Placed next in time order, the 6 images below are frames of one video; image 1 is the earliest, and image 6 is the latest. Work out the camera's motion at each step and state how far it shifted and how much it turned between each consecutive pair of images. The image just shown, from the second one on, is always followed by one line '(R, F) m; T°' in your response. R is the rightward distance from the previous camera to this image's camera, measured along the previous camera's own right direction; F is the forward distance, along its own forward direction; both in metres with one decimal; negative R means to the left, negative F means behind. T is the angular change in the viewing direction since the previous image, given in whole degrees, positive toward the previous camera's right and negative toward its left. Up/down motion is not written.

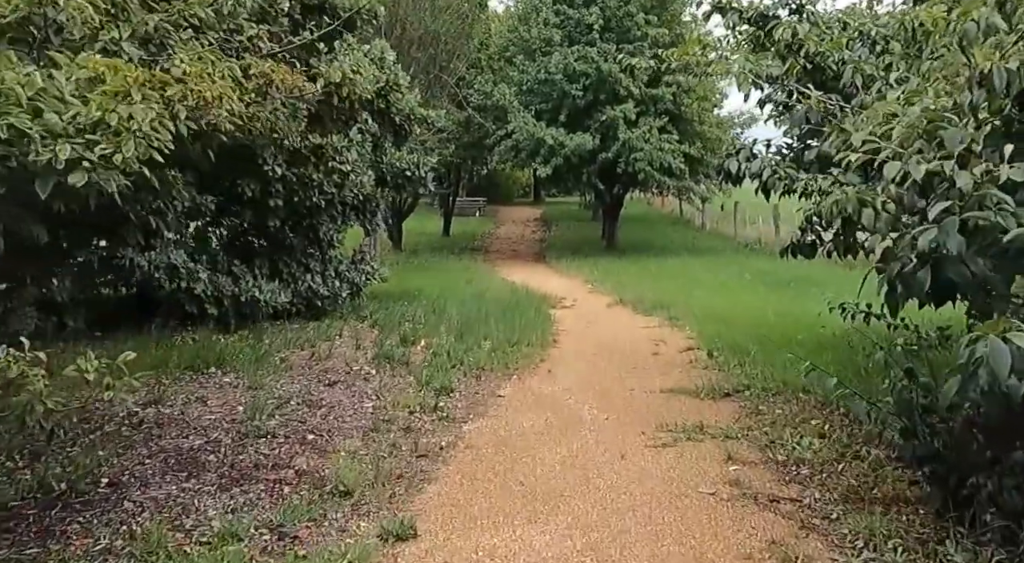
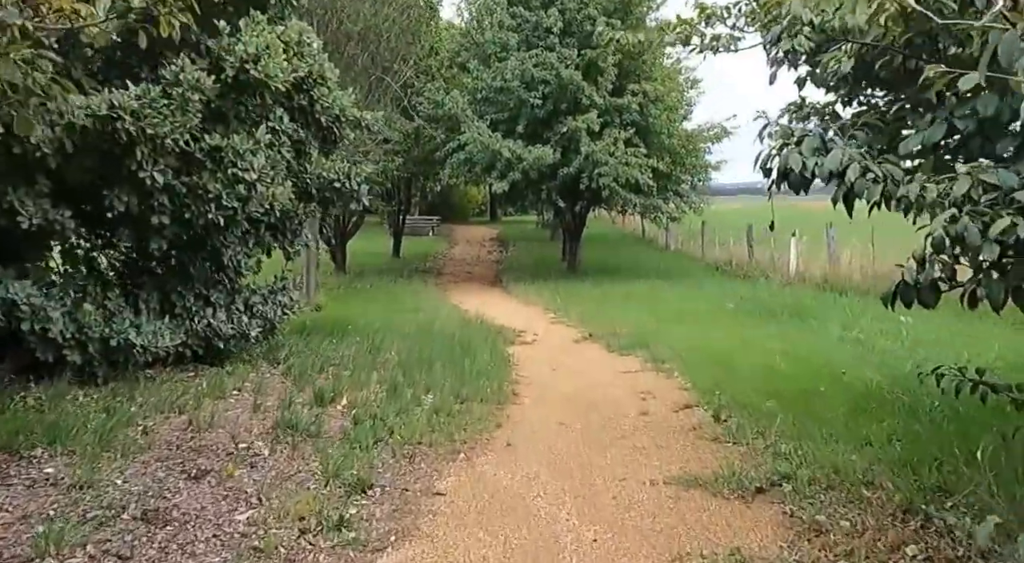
(+0.1, +2.2) m; +2°
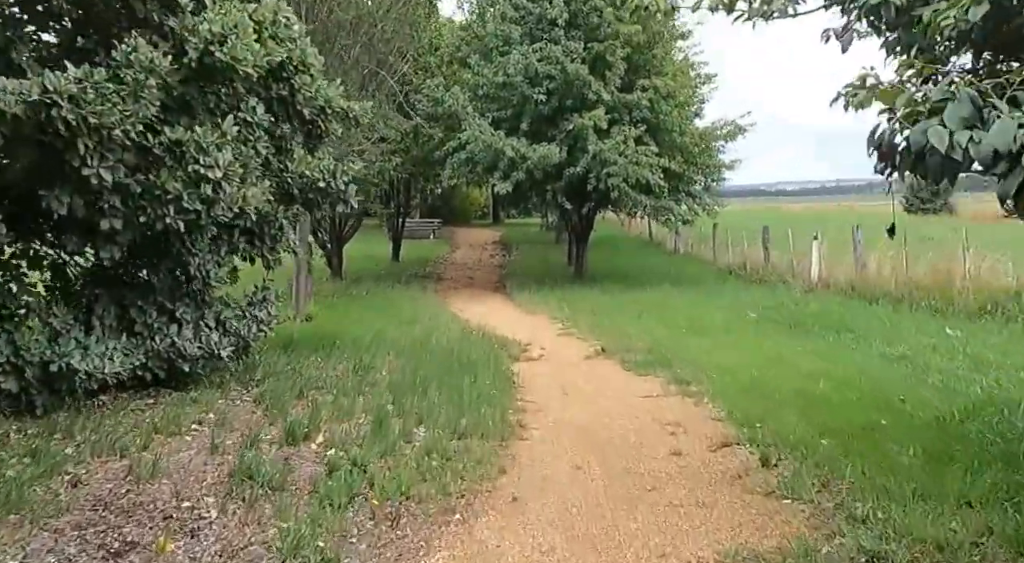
(0.0, +1.2) m; 0°
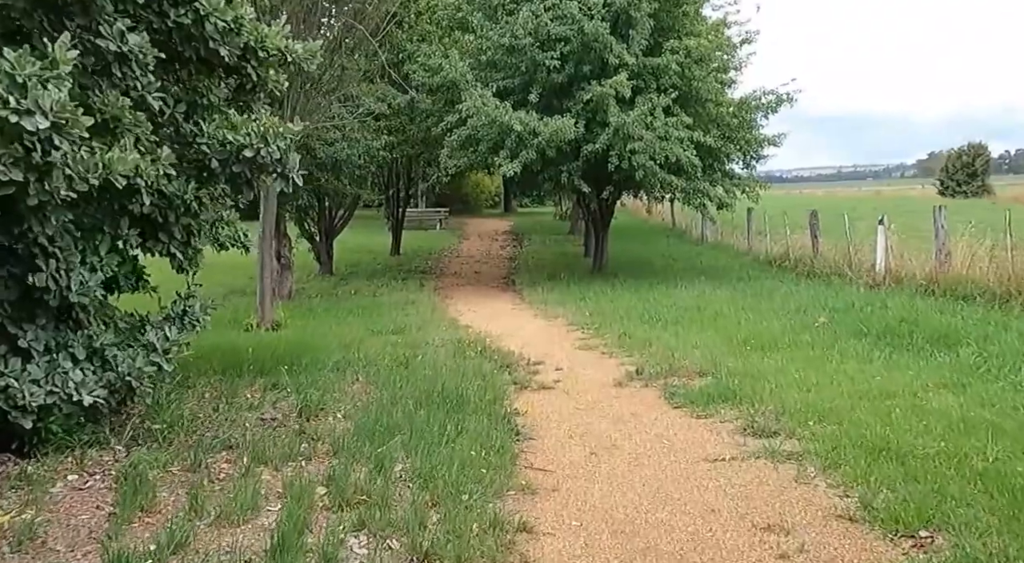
(+0.1, +2.8) m; -1°
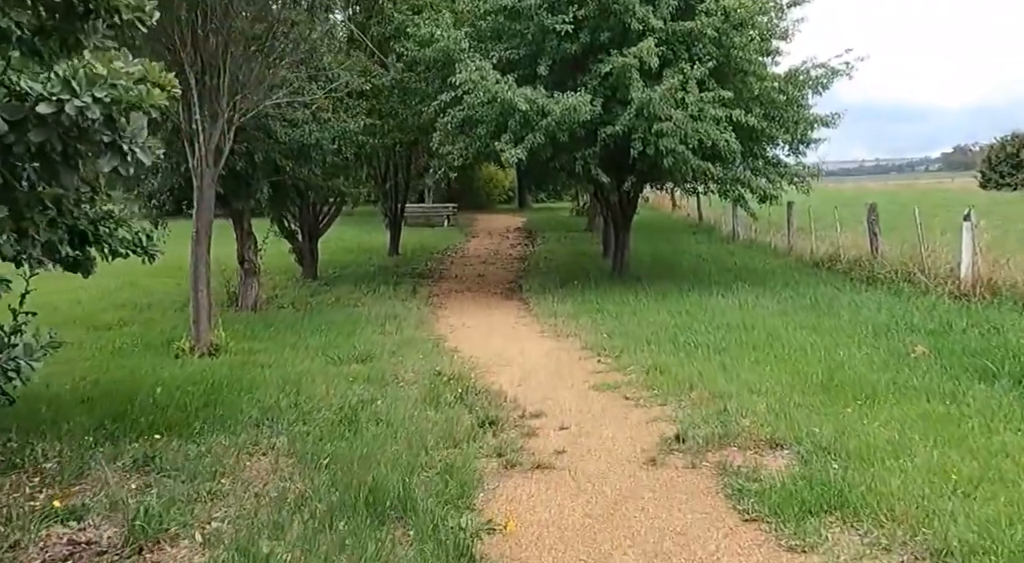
(+0.2, +2.8) m; -1°
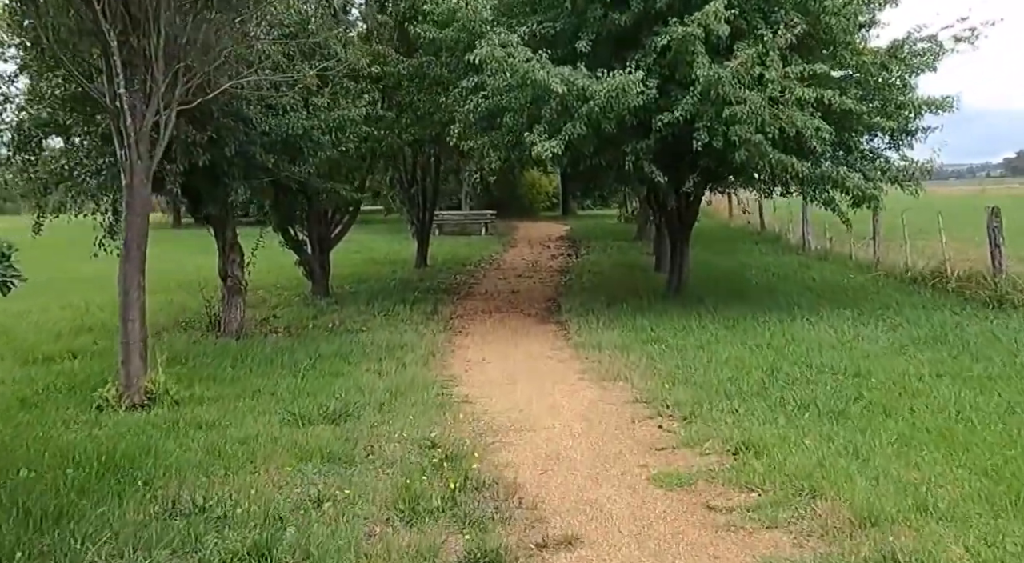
(+0.1, +2.8) m; -3°
